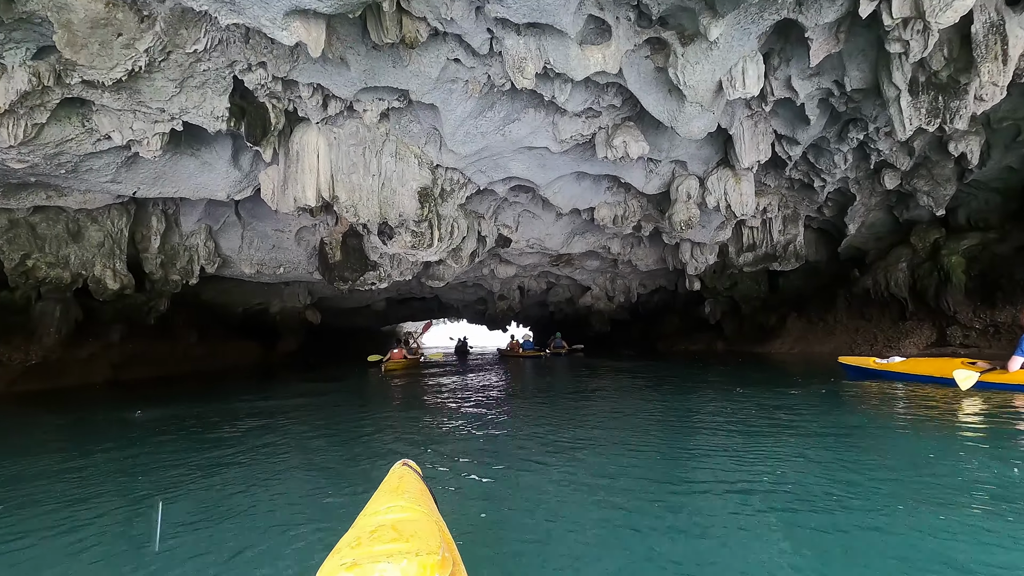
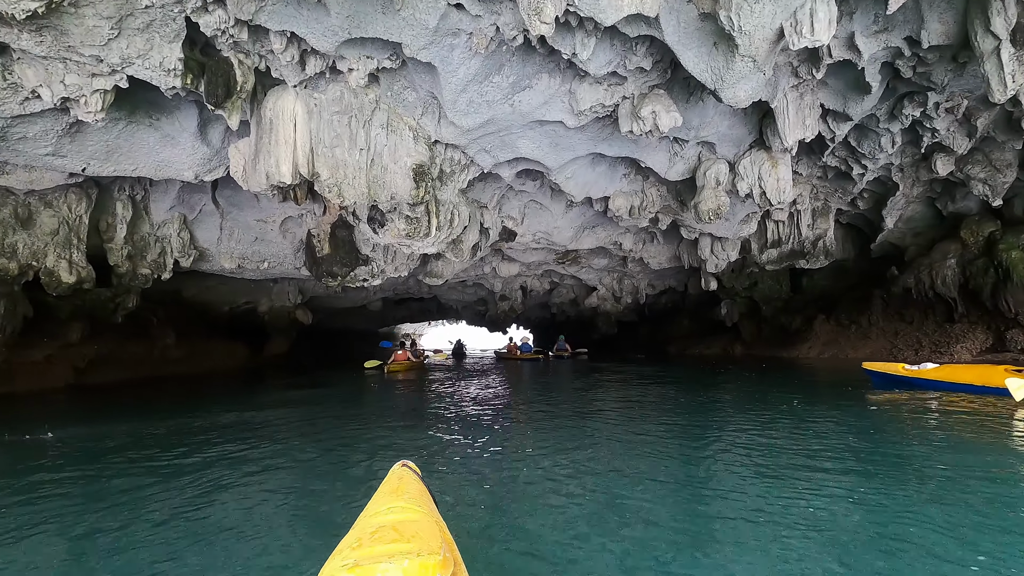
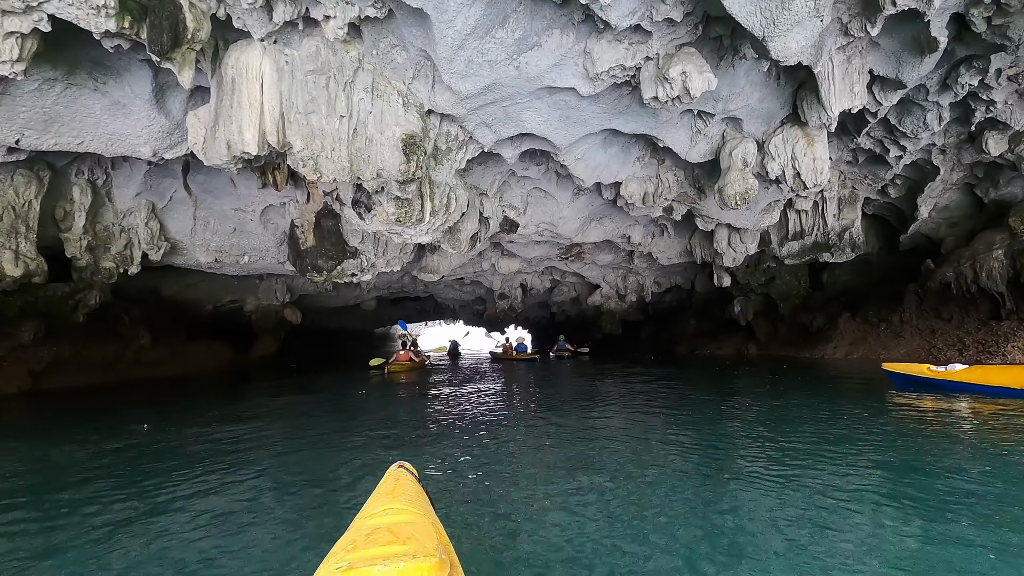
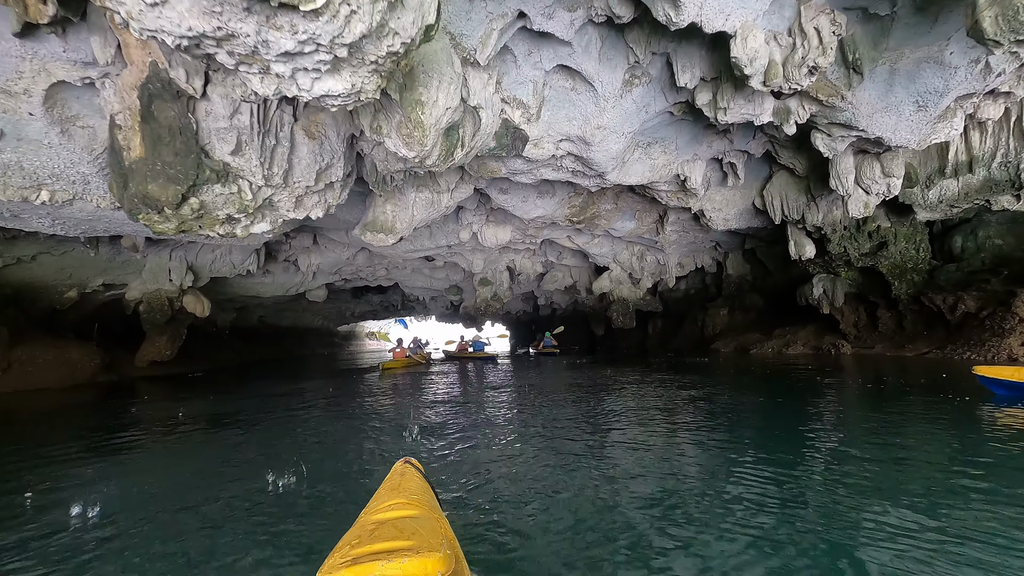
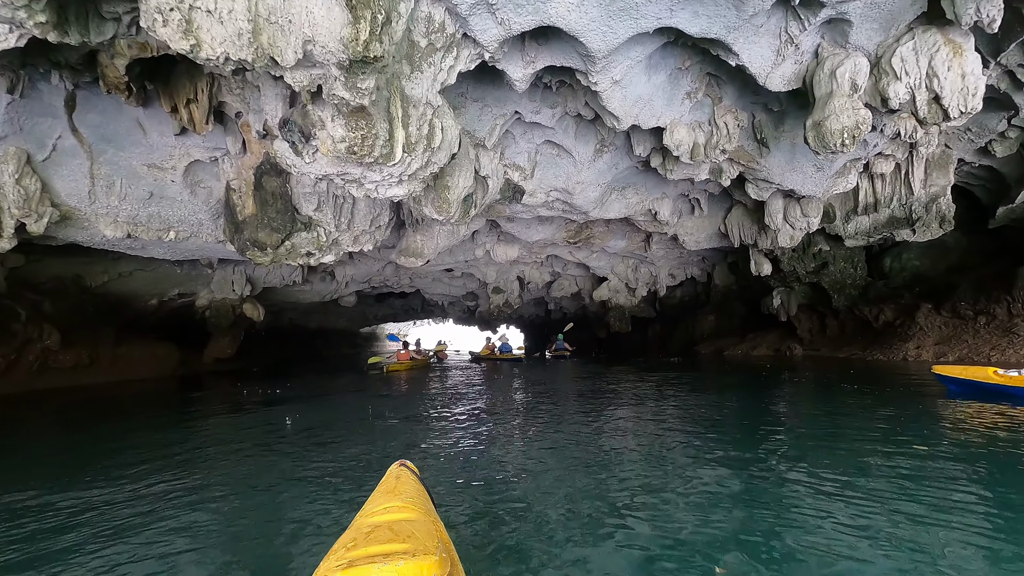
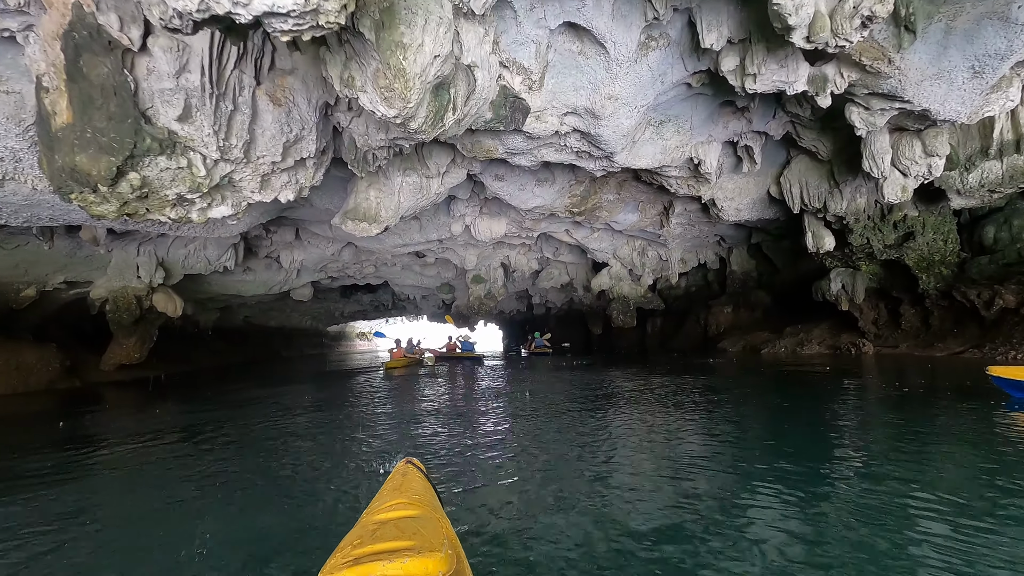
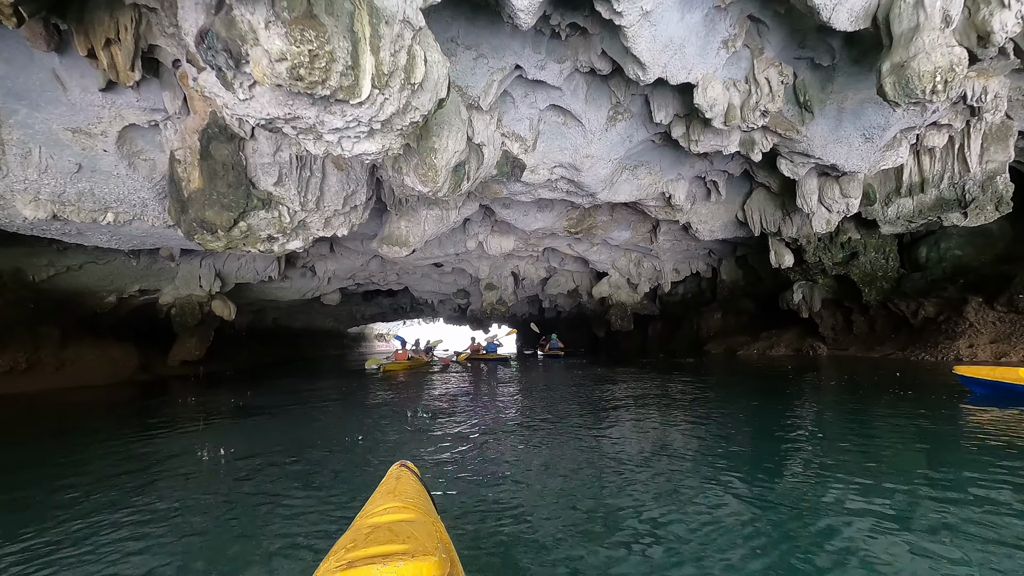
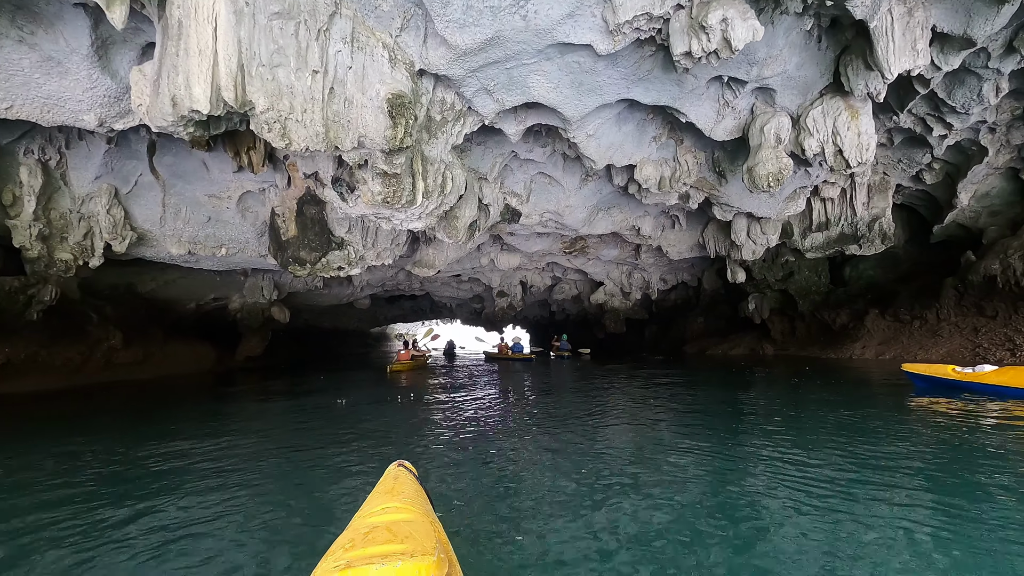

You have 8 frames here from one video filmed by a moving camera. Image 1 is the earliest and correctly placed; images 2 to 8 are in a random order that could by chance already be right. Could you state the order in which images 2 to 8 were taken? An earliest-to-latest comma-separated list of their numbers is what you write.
2, 3, 8, 5, 7, 4, 6
